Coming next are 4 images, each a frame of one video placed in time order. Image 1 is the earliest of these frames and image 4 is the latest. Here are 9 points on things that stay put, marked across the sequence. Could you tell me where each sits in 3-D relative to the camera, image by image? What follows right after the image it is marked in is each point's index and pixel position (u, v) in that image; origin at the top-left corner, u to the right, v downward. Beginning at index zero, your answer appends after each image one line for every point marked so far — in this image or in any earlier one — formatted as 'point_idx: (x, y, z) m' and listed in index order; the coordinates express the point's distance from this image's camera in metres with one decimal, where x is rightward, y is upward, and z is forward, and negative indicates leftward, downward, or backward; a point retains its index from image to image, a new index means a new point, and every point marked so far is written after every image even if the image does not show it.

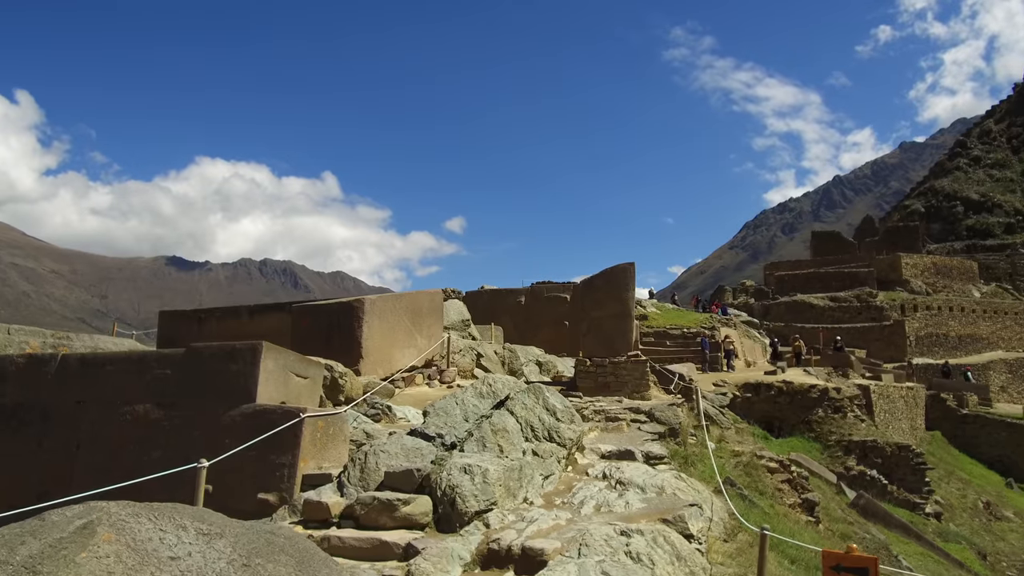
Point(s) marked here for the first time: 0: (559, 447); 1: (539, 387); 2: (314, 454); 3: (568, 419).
0: (+0.4, -1.4, +6.2) m
1: (+0.3, -0.9, +6.6) m
2: (-1.5, -1.3, +5.3) m
3: (+0.5, -1.2, +6.5) m
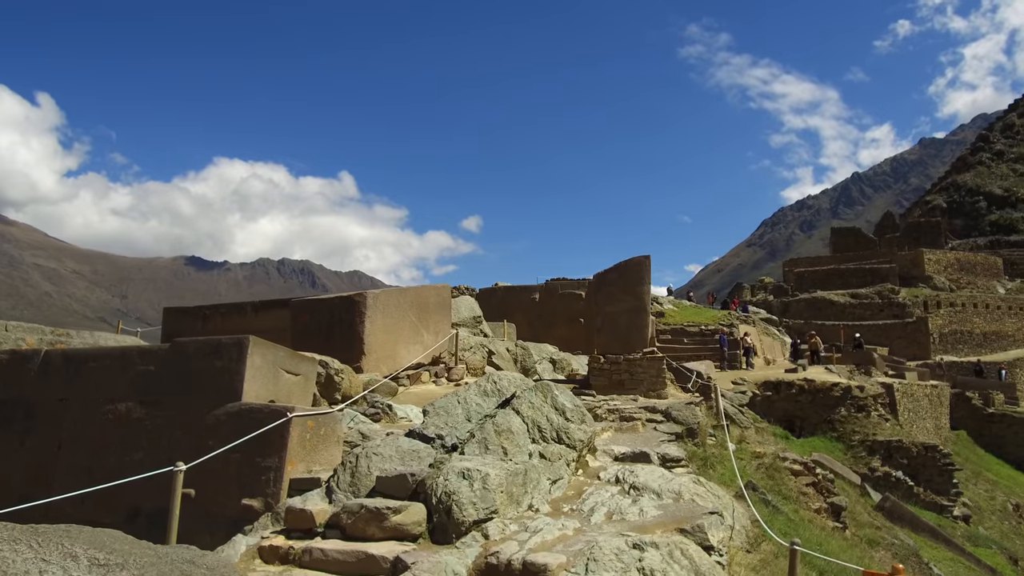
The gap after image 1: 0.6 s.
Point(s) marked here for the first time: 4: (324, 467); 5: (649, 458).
0: (+0.5, -1.3, +5.8) m
1: (+0.3, -0.8, +6.2) m
2: (-1.5, -1.2, +5.0) m
3: (+0.6, -1.1, +6.1) m
4: (-1.4, -1.3, +5.1) m
5: (+1.3, -1.6, +6.6) m
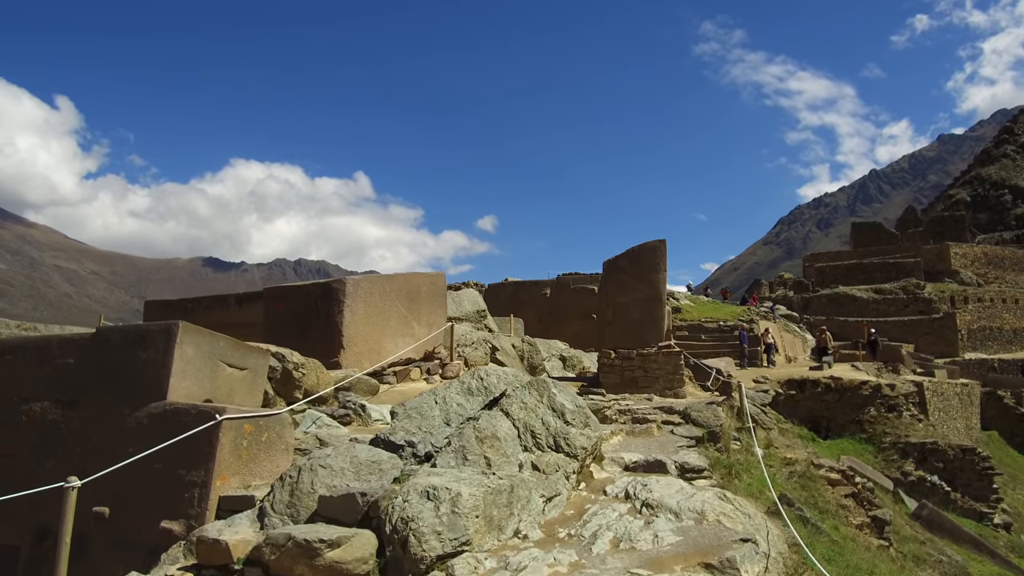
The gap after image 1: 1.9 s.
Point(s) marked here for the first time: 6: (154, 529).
0: (+0.4, -1.2, +4.8) m
1: (+0.2, -0.7, +5.2) m
2: (-1.6, -1.0, +4.0) m
3: (+0.5, -1.0, +5.2) m
4: (-1.5, -1.2, +4.2) m
5: (+1.2, -1.4, +5.6) m
6: (-2.0, -1.4, +4.0) m
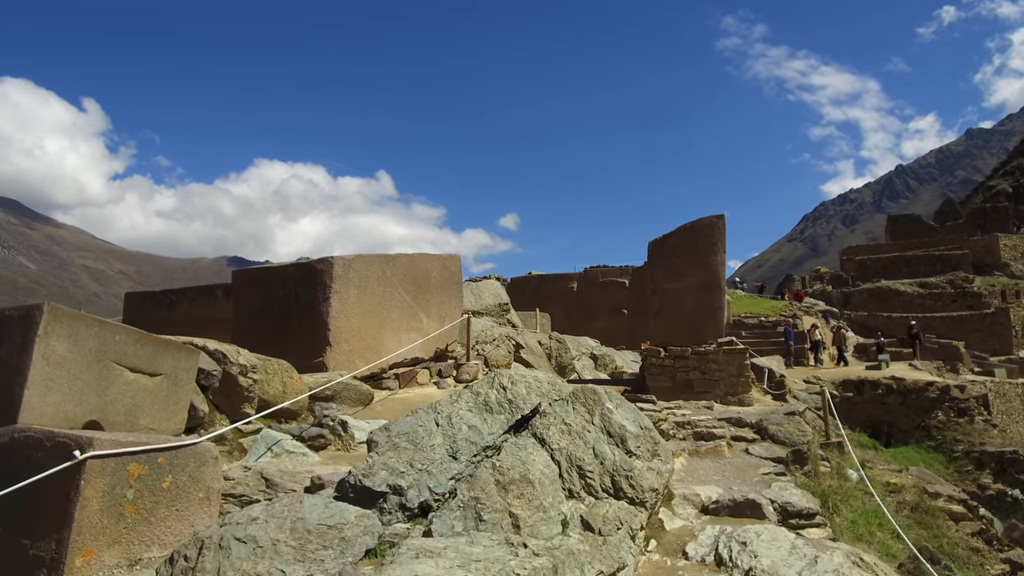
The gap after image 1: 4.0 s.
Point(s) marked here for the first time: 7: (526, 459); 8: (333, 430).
0: (+0.6, -1.0, +3.2) m
1: (+0.4, -0.5, +3.6) m
2: (-1.4, -0.9, +2.5) m
3: (+0.7, -0.8, +3.6) m
4: (-1.3, -1.0, +2.7) m
5: (+1.4, -1.3, +4.0) m
6: (-1.9, -1.2, +2.5) m
7: (+0.1, -0.7, +3.1) m
8: (-1.1, -0.8, +4.1) m
